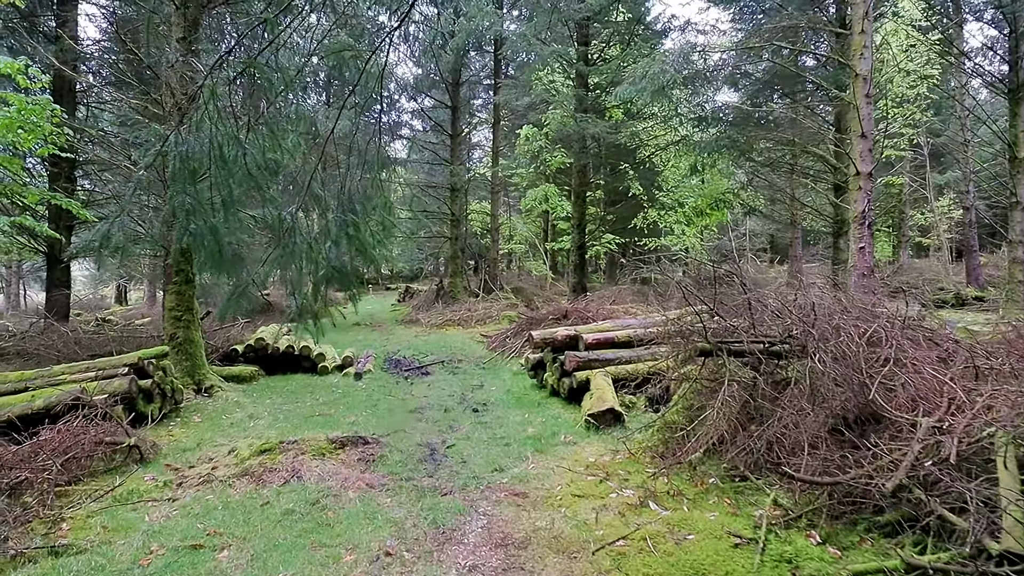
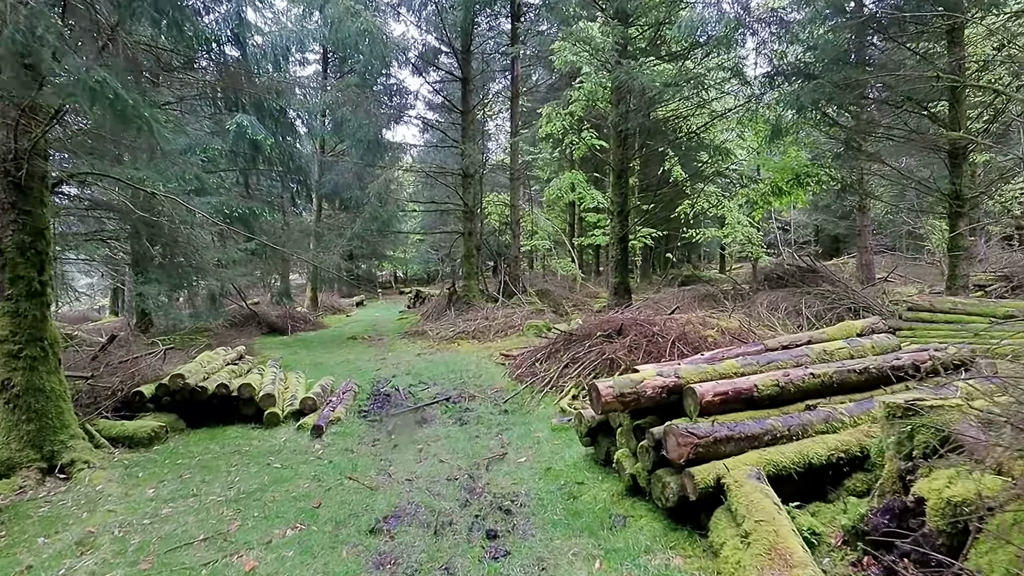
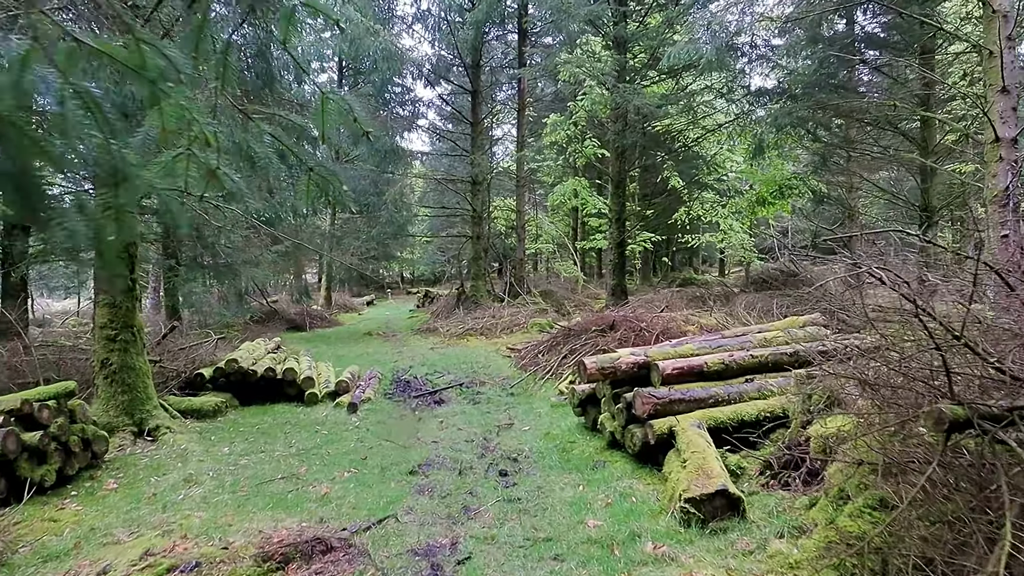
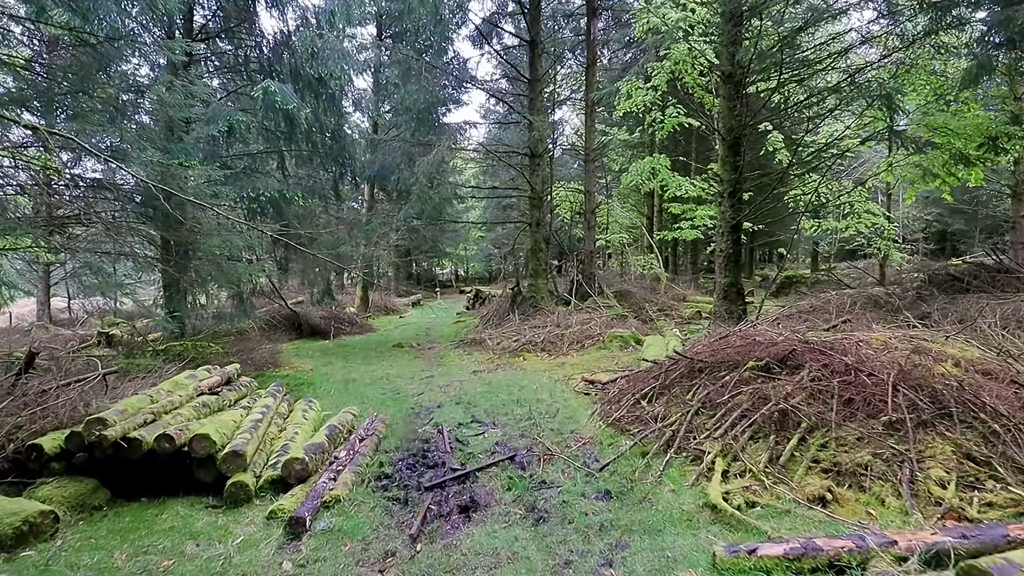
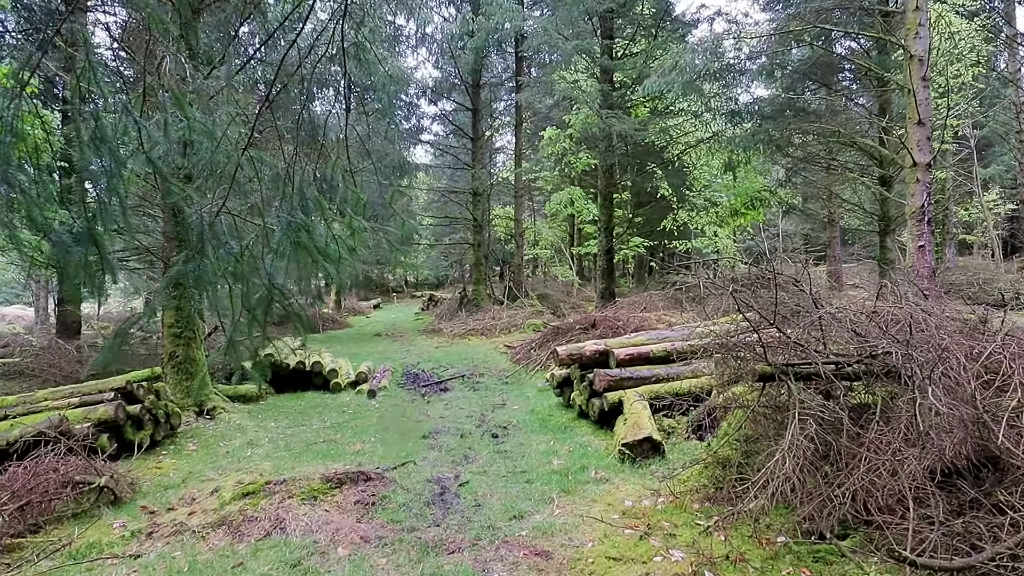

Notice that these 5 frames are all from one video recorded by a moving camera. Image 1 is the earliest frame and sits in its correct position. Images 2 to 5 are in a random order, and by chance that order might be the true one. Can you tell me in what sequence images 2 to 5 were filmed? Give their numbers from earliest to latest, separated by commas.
5, 3, 2, 4
